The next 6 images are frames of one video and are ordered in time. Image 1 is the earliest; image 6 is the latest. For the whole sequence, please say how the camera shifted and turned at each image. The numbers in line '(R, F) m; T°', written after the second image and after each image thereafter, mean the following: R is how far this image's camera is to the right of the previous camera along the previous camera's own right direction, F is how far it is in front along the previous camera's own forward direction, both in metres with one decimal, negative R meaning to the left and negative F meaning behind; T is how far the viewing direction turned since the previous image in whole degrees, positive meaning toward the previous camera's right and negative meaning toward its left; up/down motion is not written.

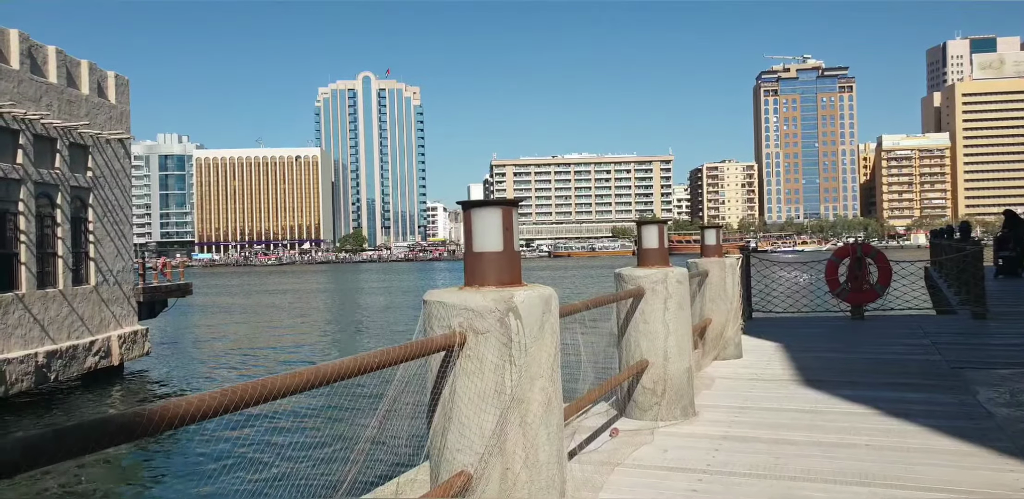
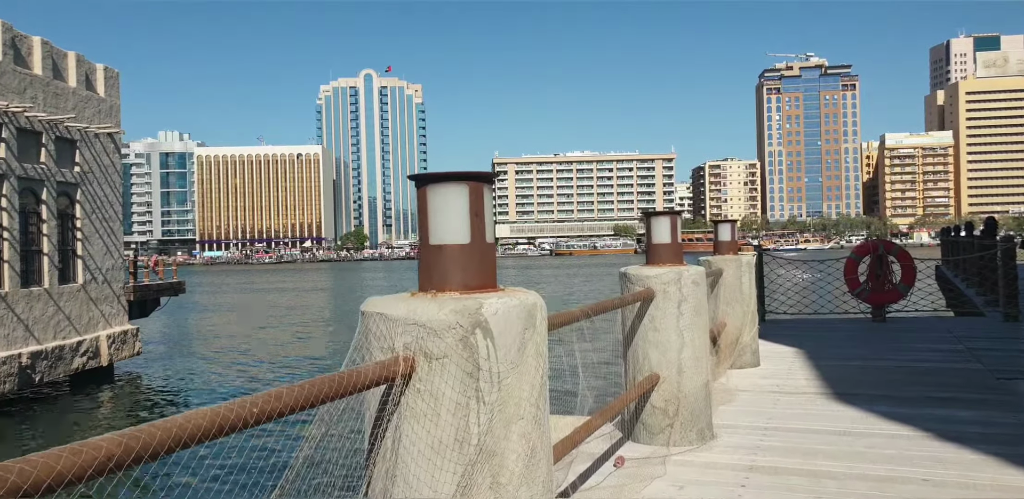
(+0.1, +0.7) m; 0°
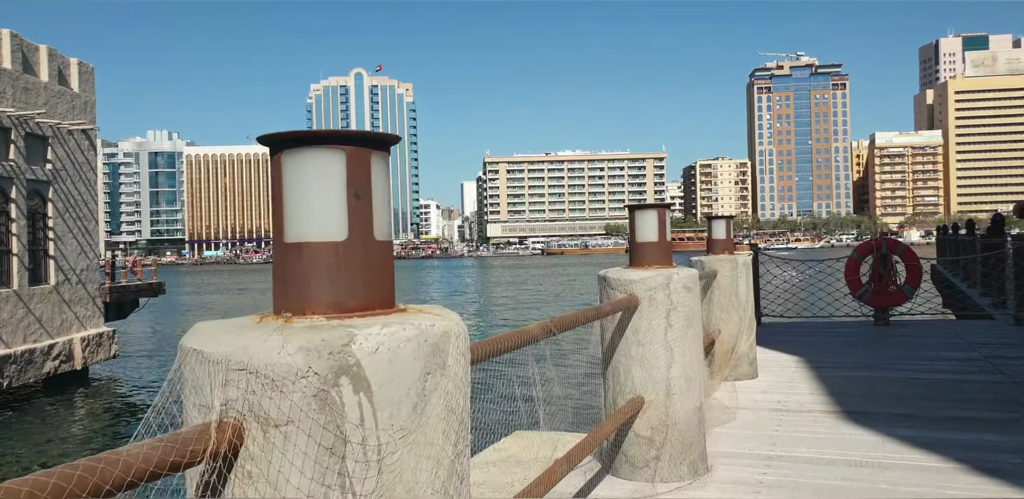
(+0.2, +0.6) m; +1°
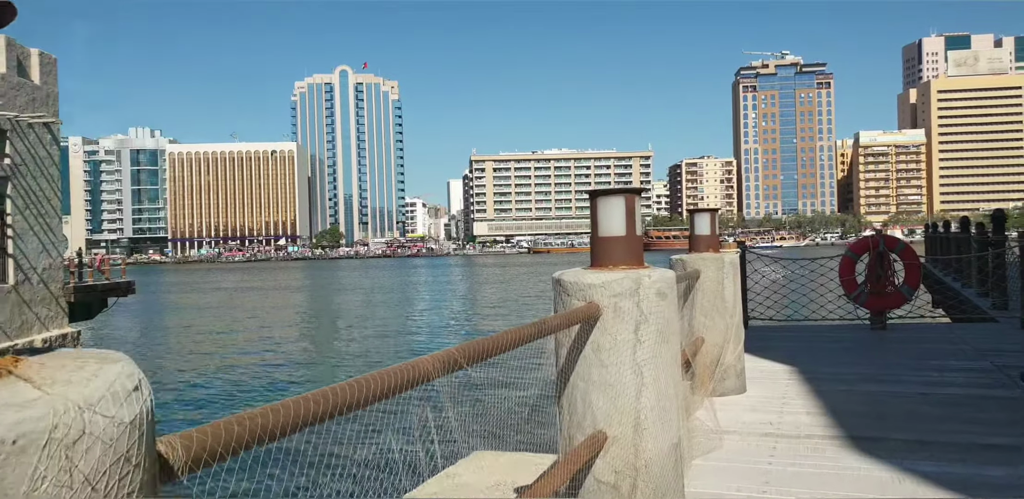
(+0.2, +0.7) m; +1°
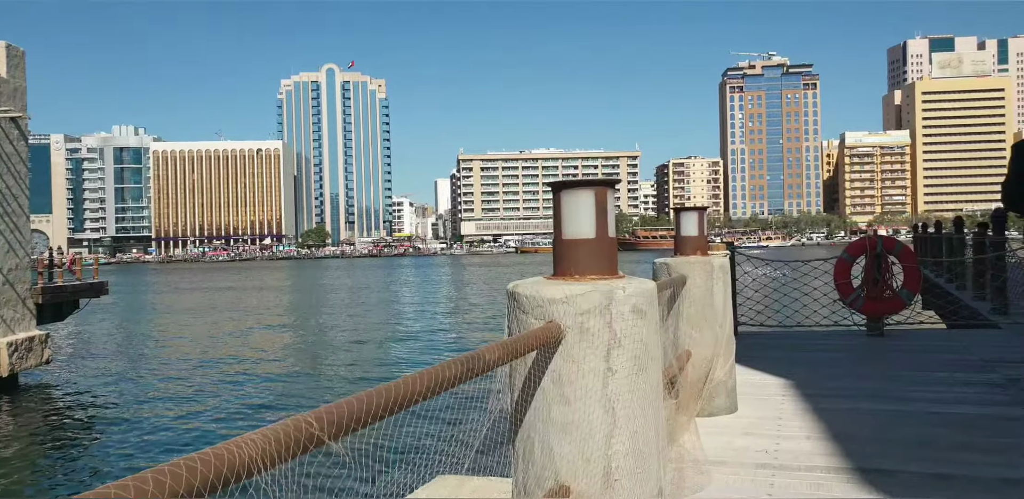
(+0.1, +0.6) m; +1°
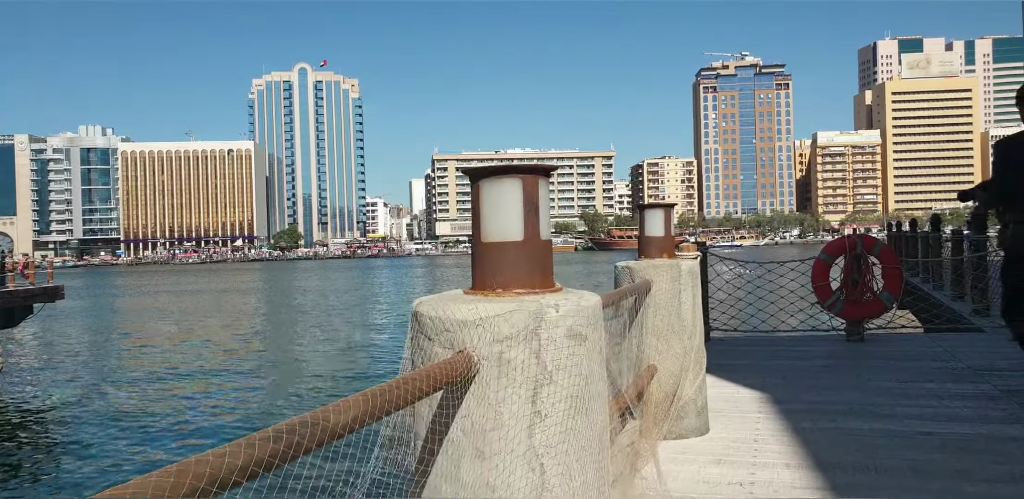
(+0.2, +0.5) m; +2°
